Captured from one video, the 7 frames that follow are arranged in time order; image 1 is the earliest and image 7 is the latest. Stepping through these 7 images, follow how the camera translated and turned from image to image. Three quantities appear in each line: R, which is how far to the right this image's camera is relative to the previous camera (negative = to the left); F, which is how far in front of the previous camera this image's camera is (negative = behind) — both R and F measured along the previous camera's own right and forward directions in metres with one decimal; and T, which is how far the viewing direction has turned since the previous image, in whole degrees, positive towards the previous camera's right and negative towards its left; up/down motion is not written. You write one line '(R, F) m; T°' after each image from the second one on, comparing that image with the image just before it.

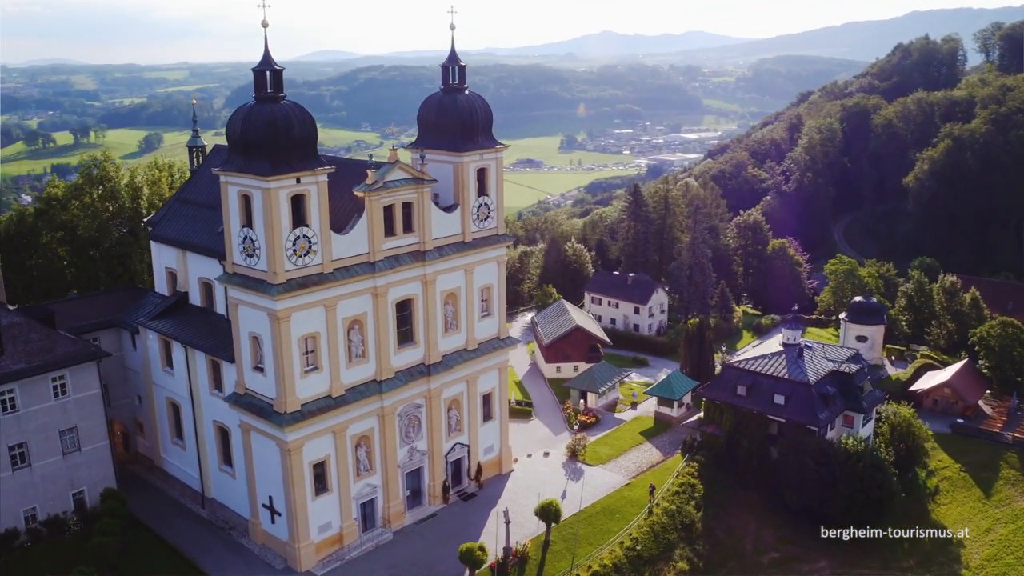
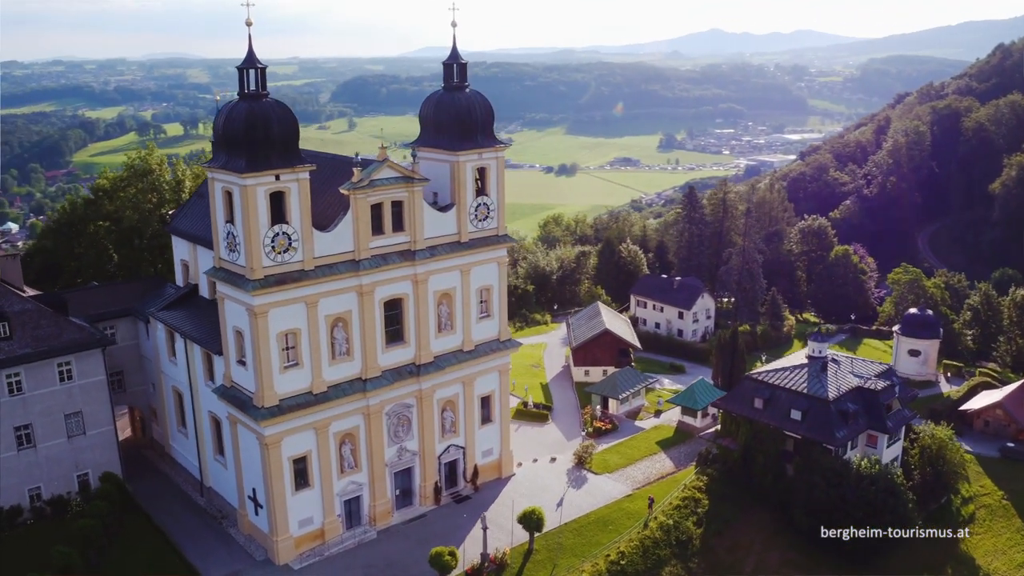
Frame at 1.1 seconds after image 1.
(+4.3, +0.8) m; -6°
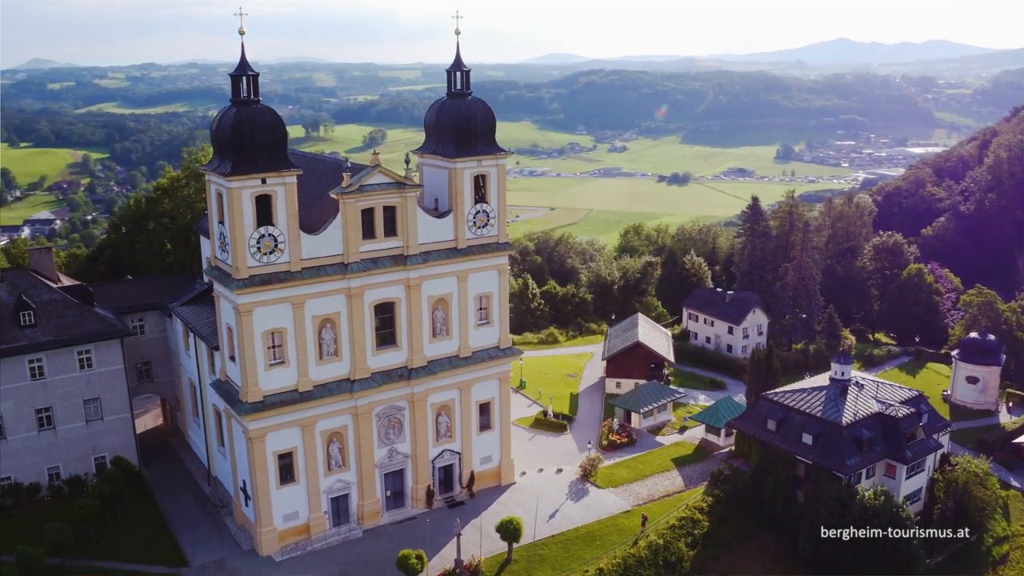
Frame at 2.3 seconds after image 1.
(+4.9, +0.3) m; -7°
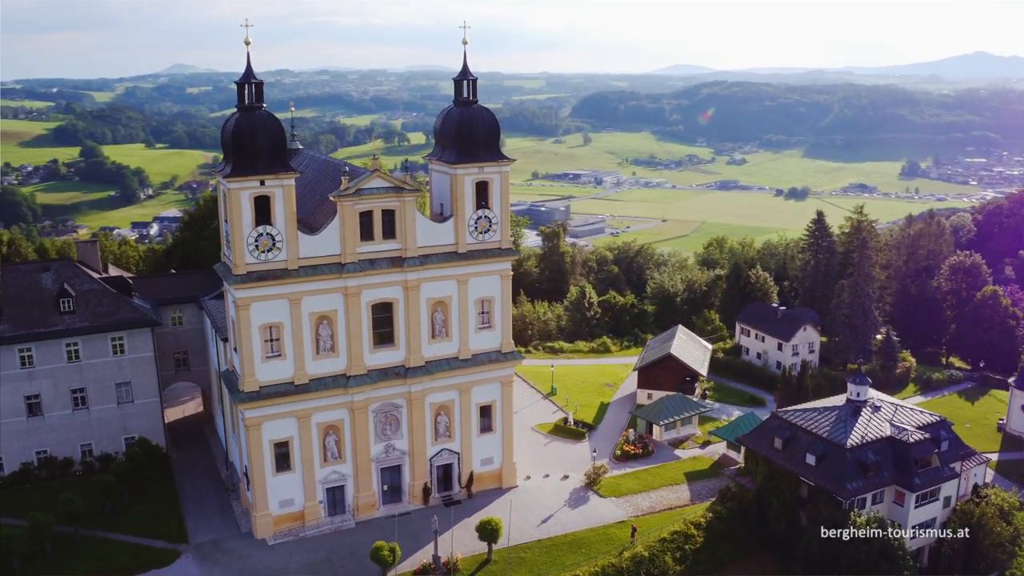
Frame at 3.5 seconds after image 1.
(+5.1, -0.4) m; -7°
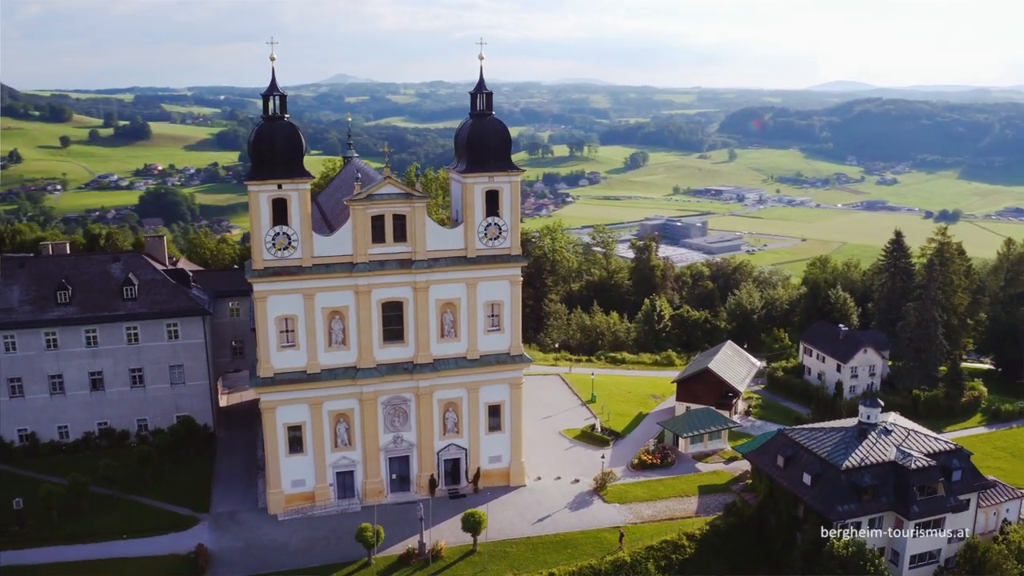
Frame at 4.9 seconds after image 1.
(+6.2, -1.2) m; -9°
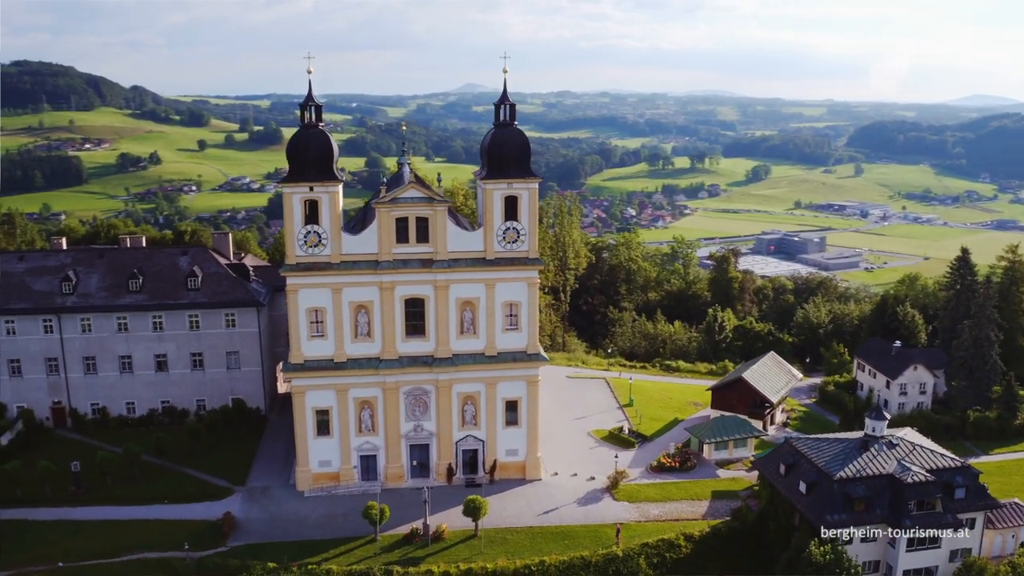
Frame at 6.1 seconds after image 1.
(+5.0, -1.9) m; -8°
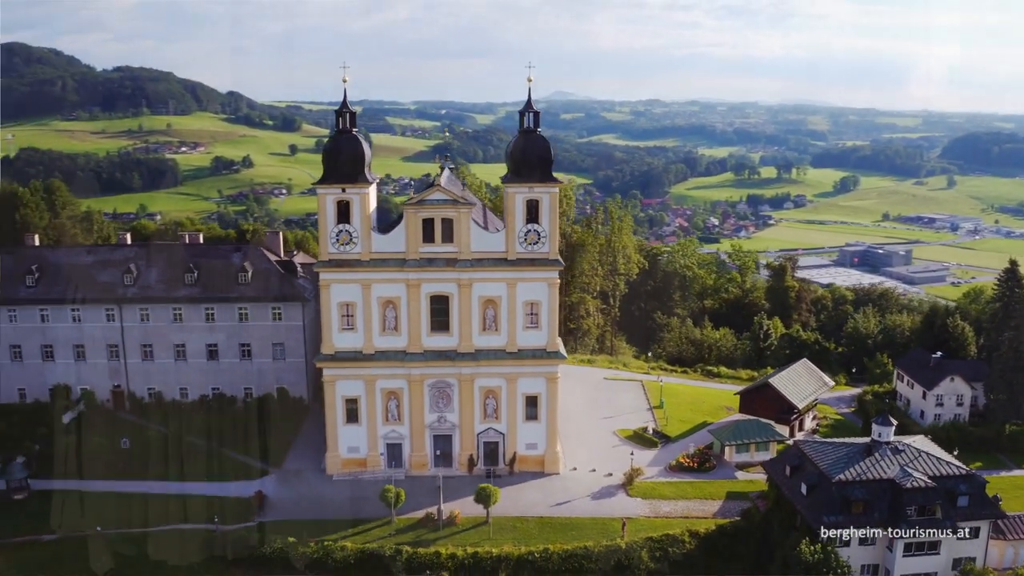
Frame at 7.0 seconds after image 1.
(+3.3, -1.8) m; -5°
